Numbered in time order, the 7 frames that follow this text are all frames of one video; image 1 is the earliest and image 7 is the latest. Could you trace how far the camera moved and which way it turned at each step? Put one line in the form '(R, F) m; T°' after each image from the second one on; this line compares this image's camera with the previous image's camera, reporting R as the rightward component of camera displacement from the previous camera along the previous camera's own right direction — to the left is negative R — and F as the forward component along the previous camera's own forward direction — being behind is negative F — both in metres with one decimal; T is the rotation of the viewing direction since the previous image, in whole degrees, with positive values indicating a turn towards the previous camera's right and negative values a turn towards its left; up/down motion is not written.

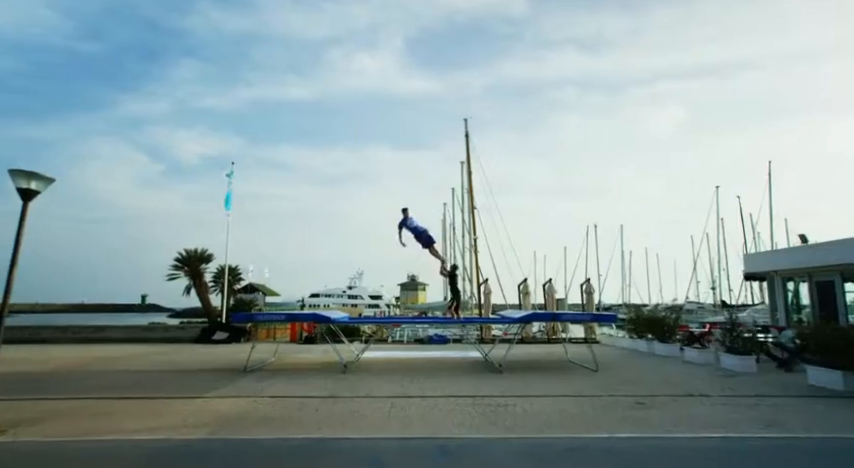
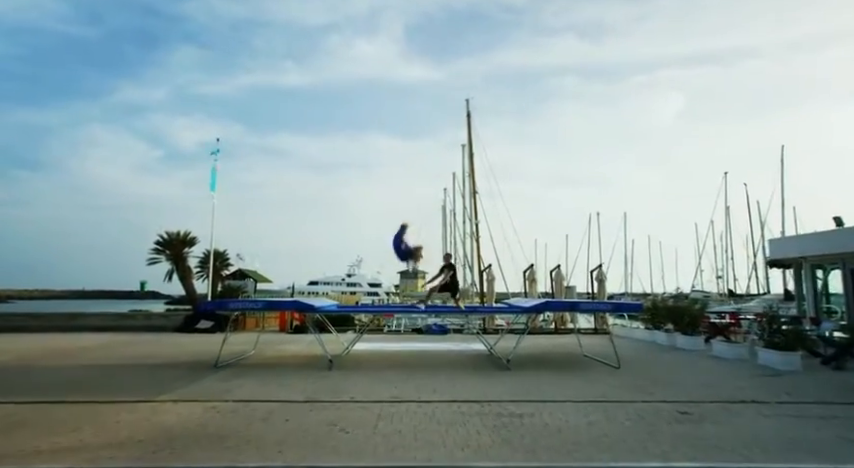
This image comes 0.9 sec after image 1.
(0.0, +1.0) m; 0°
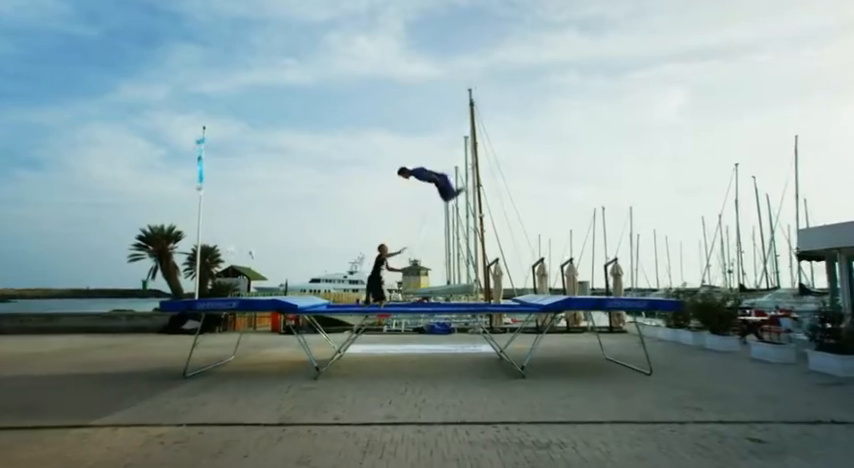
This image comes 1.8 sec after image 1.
(0.0, +0.9) m; 0°
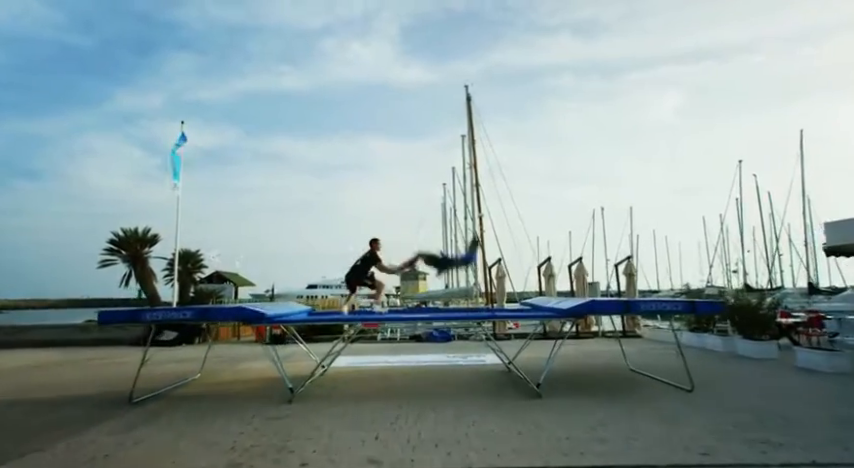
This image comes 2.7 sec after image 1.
(0.0, +0.9) m; 0°
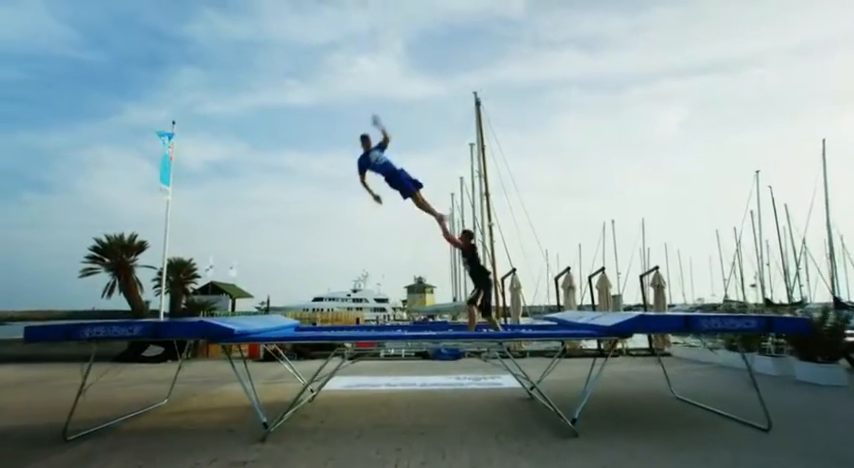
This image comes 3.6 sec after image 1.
(0.0, +0.9) m; -1°
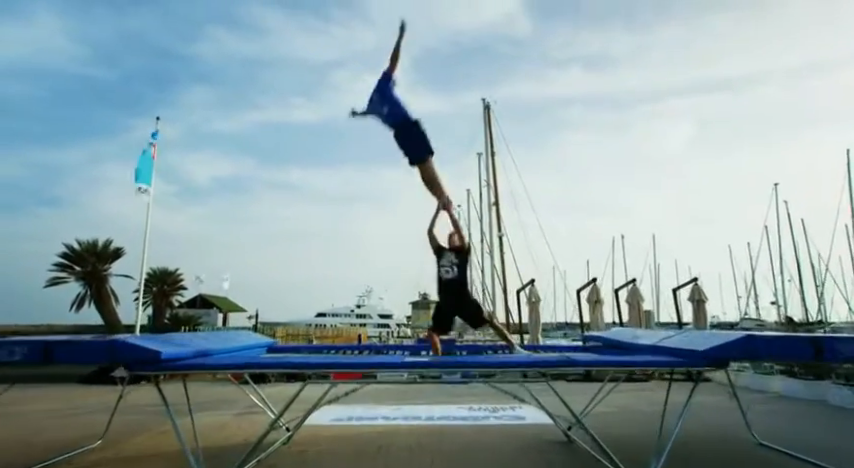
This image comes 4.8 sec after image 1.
(0.0, +1.1) m; -1°
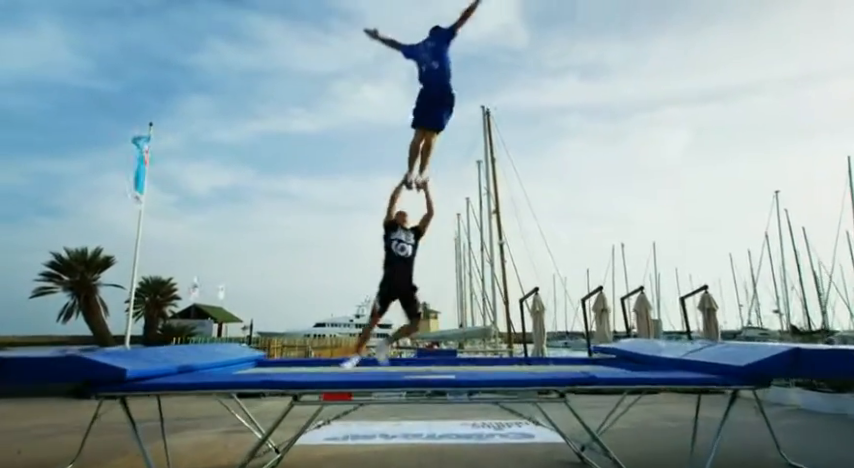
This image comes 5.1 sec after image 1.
(0.0, +0.3) m; 0°
